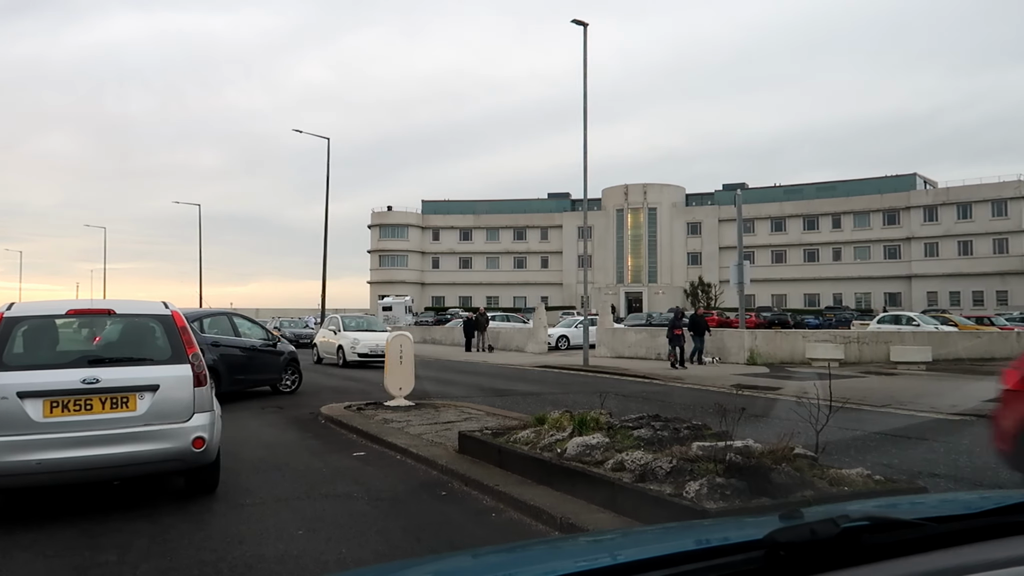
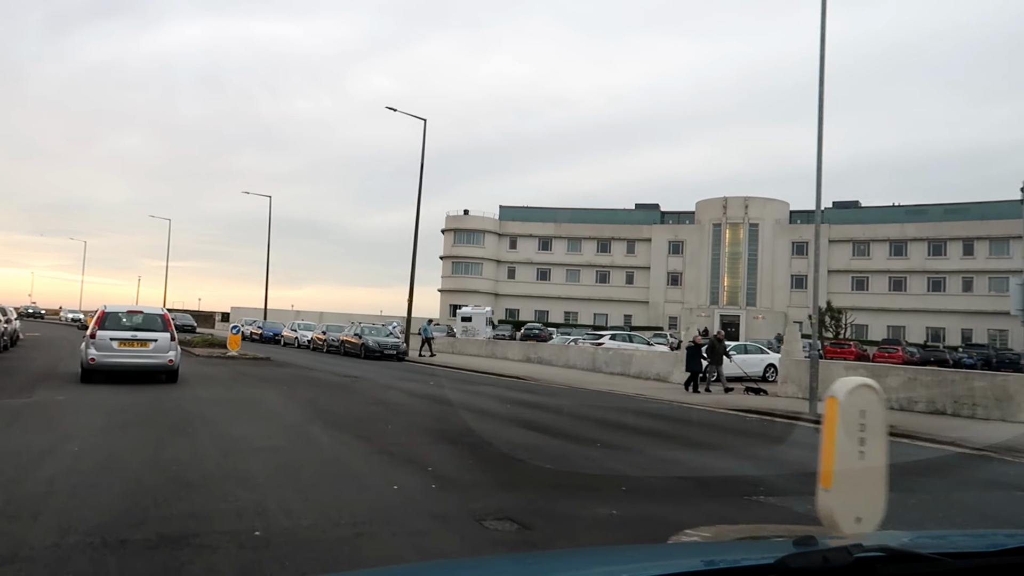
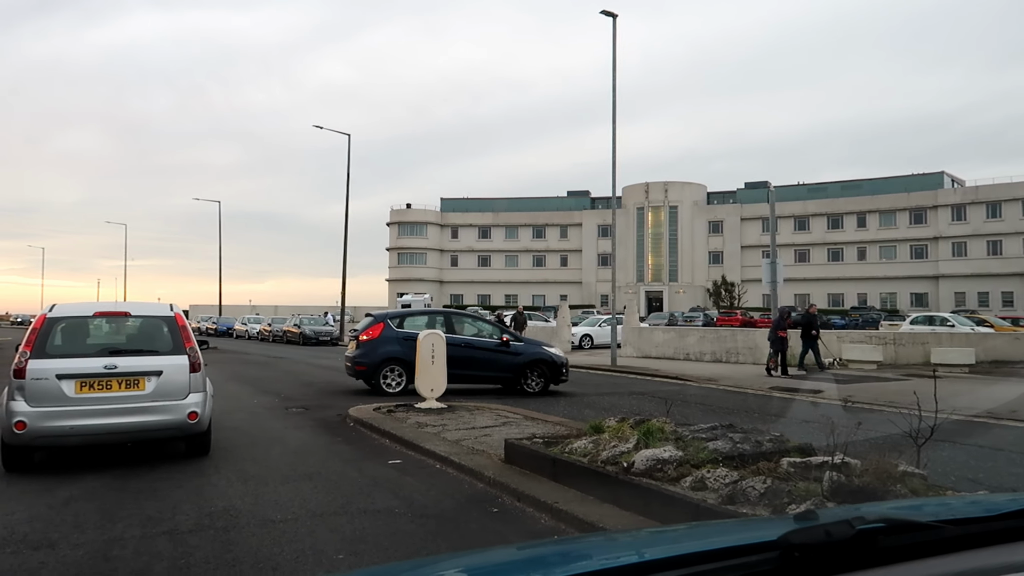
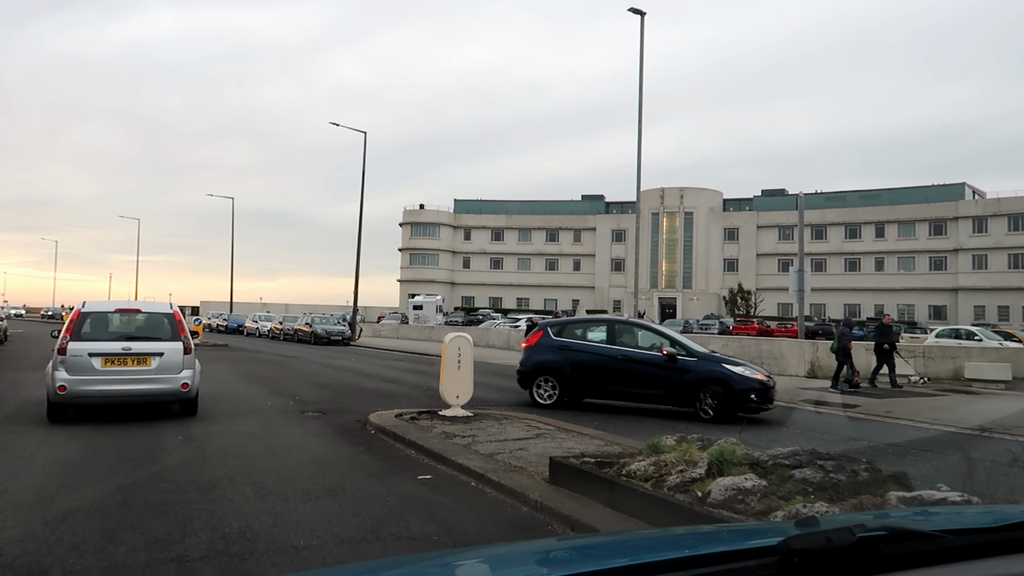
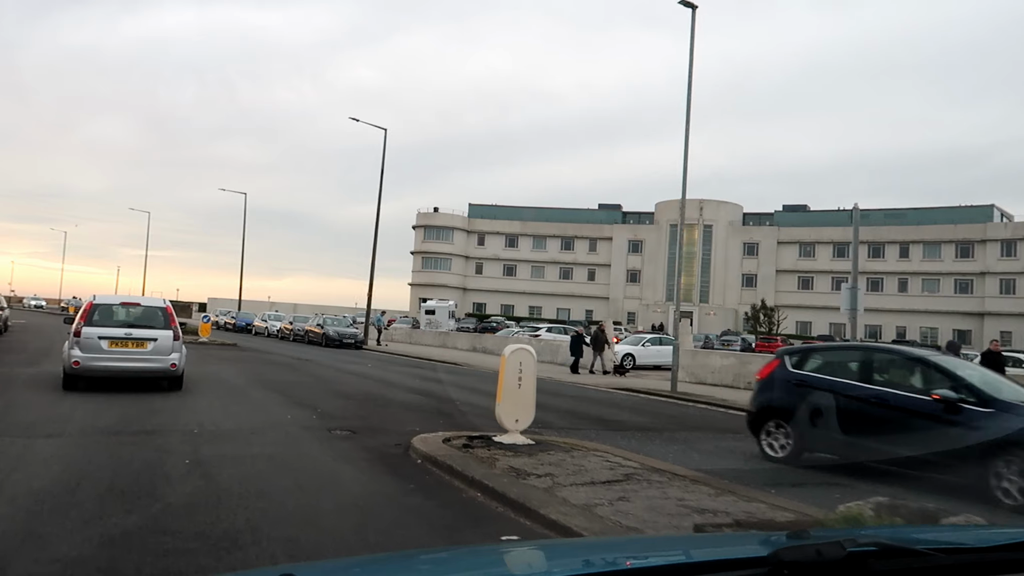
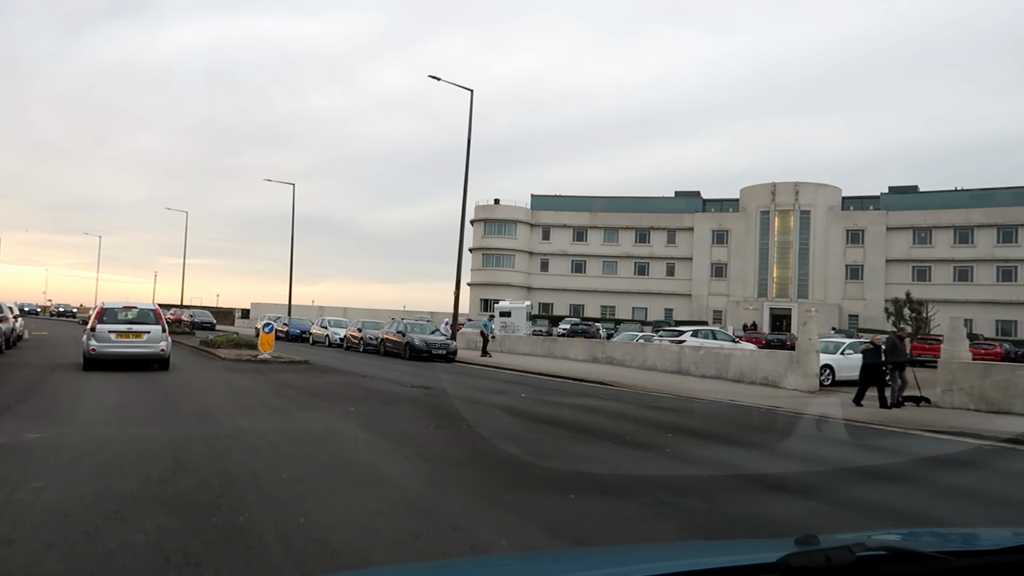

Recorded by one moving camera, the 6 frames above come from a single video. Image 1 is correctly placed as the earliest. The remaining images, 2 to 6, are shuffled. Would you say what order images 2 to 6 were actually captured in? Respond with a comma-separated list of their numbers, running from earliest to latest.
3, 4, 5, 2, 6
